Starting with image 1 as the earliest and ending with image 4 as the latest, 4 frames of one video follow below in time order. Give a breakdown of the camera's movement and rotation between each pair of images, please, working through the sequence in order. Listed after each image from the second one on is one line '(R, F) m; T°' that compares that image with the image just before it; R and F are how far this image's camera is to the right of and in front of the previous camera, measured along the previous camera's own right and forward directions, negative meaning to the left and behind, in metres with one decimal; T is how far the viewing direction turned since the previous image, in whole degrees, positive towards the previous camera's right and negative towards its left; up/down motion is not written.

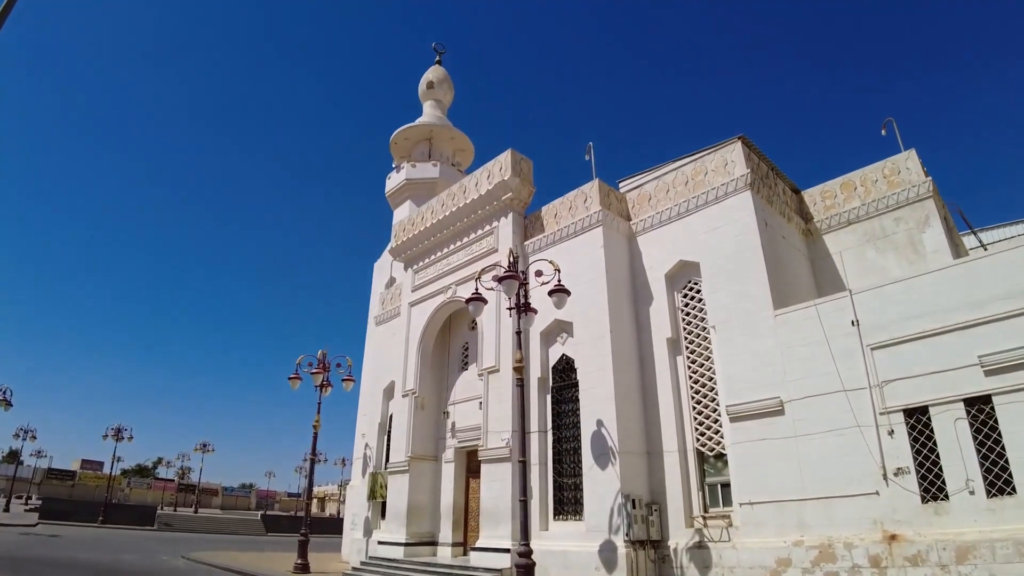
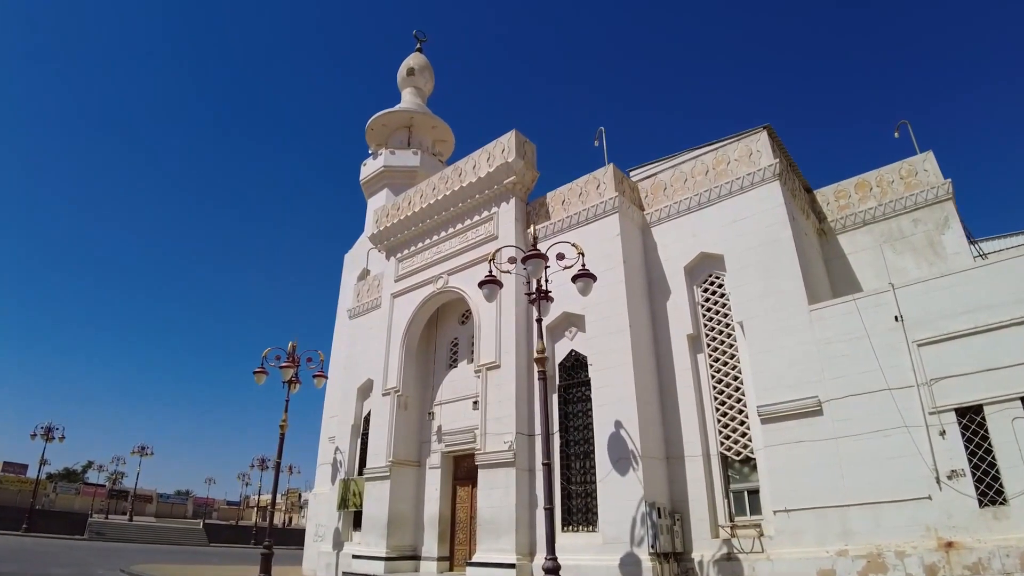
(-1.0, +1.0) m; +5°
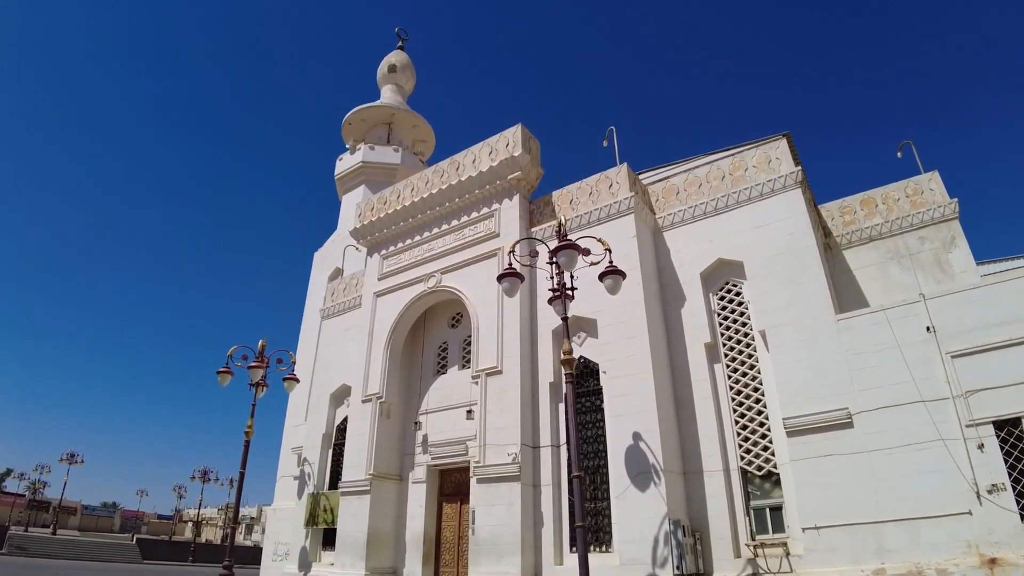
(-1.0, +0.7) m; +5°
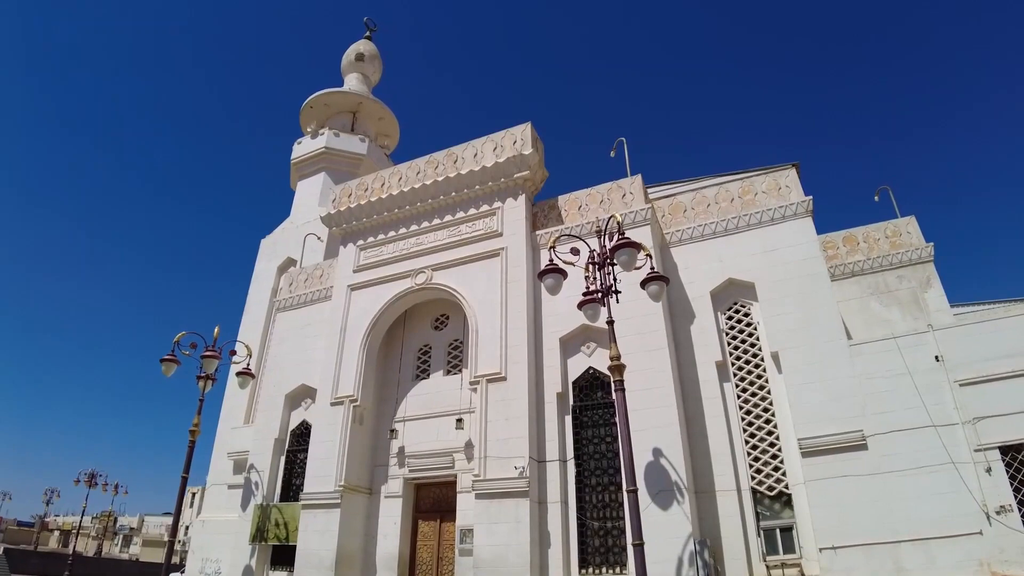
(-1.6, +0.7) m; +9°
